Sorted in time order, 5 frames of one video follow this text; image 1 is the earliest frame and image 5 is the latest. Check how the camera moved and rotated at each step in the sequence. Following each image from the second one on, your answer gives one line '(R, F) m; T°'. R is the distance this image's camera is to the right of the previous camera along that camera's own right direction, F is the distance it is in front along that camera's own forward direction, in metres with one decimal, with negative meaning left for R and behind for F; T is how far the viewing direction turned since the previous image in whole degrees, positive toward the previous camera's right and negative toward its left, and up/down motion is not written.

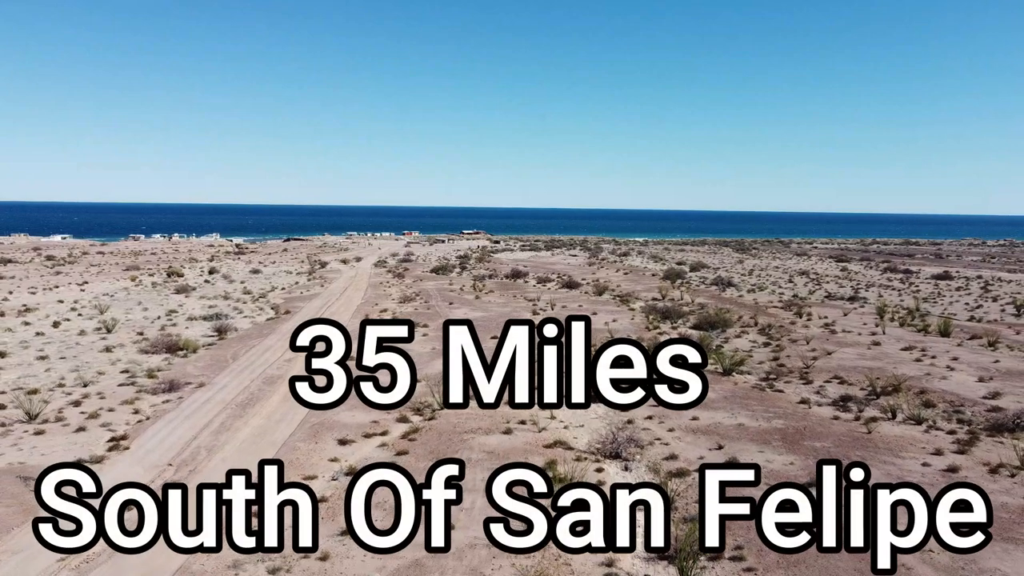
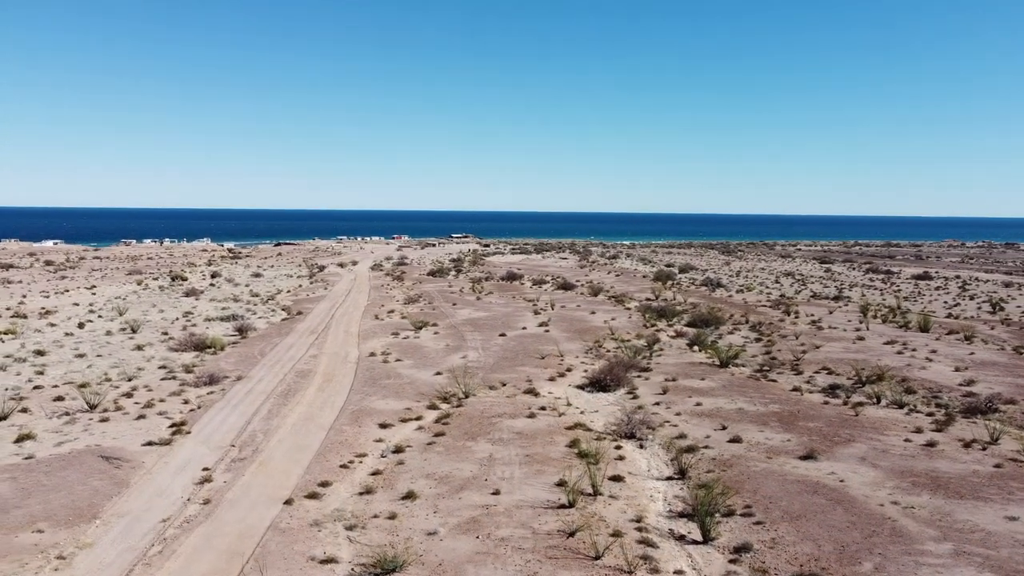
(-0.8, -1.6) m; +1°
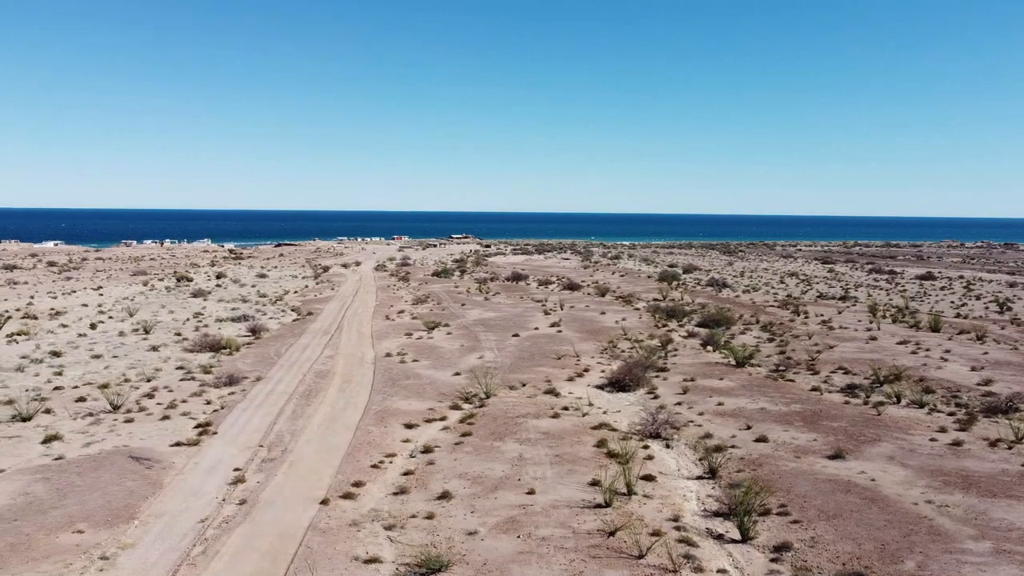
(-0.6, 0.0) m; 0°
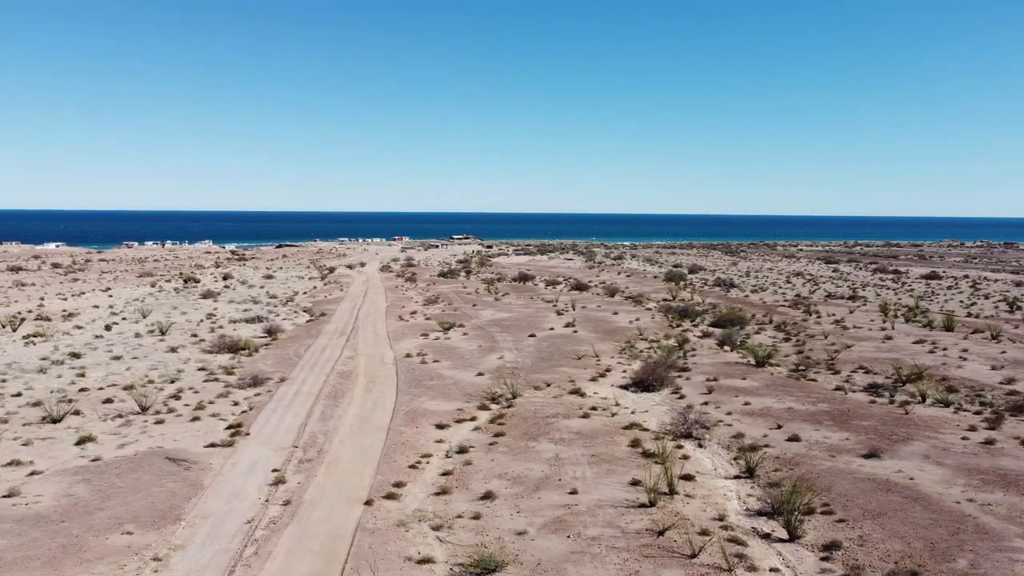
(-0.7, 0.0) m; 0°
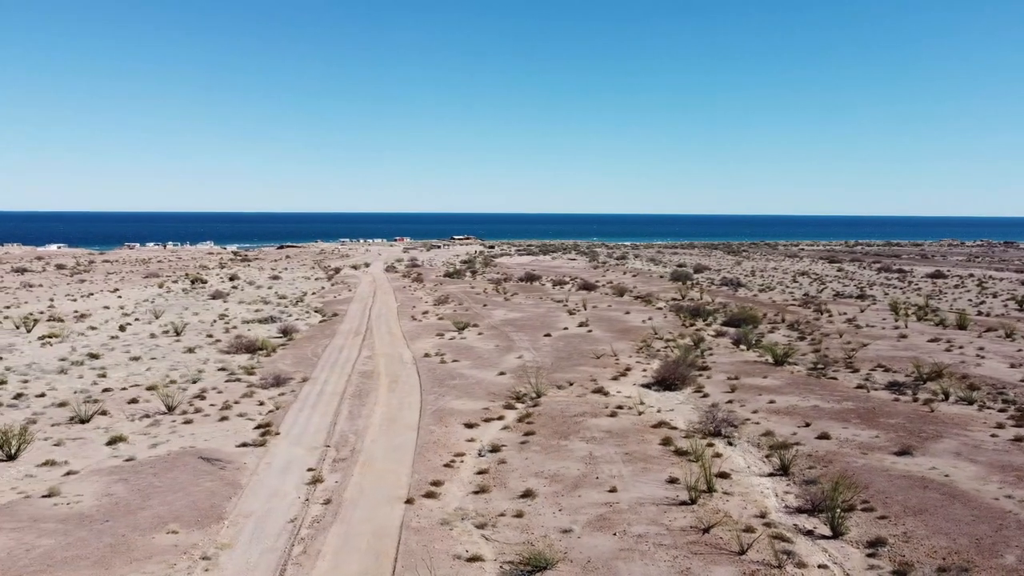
(-0.6, 0.0) m; 0°
